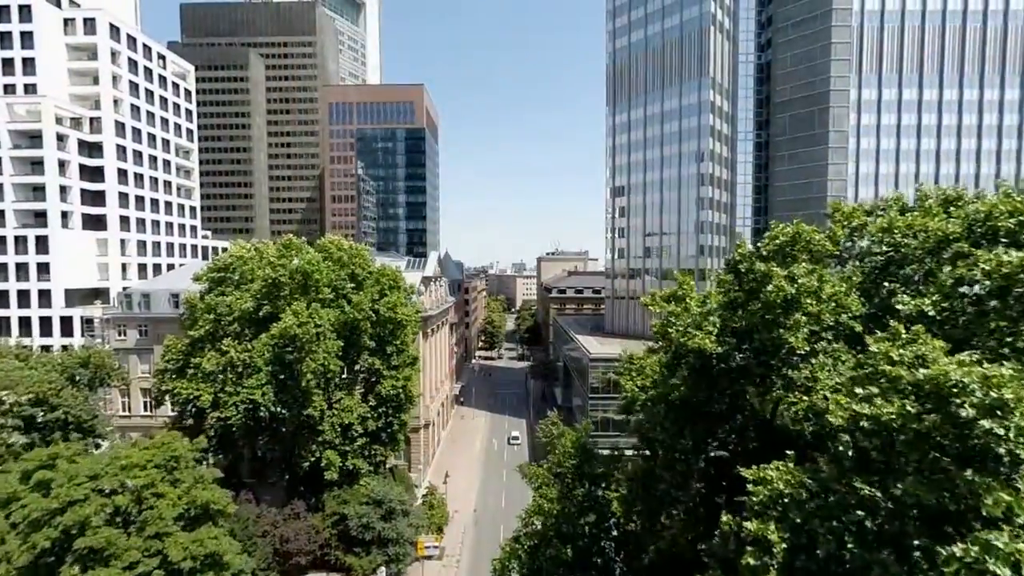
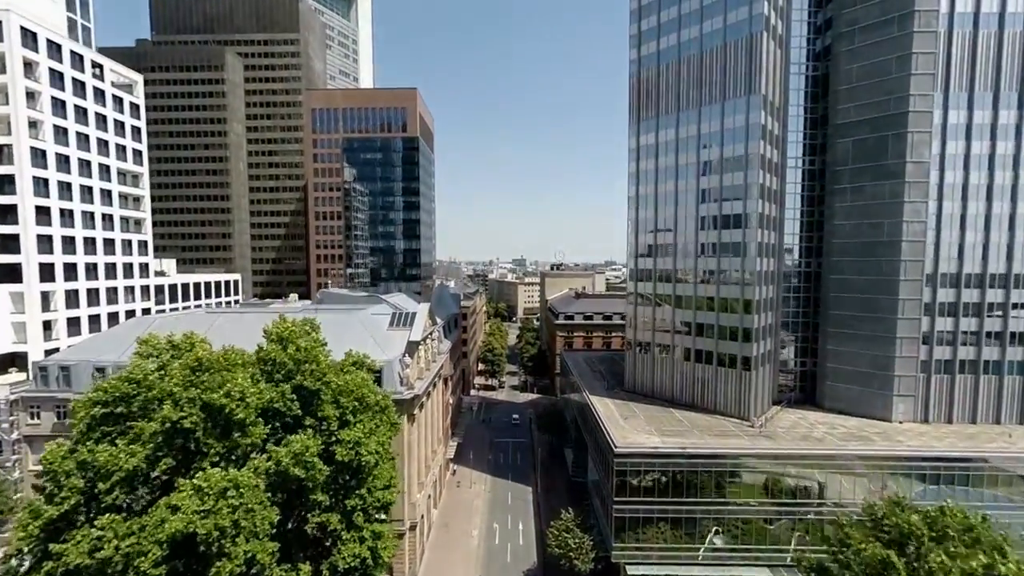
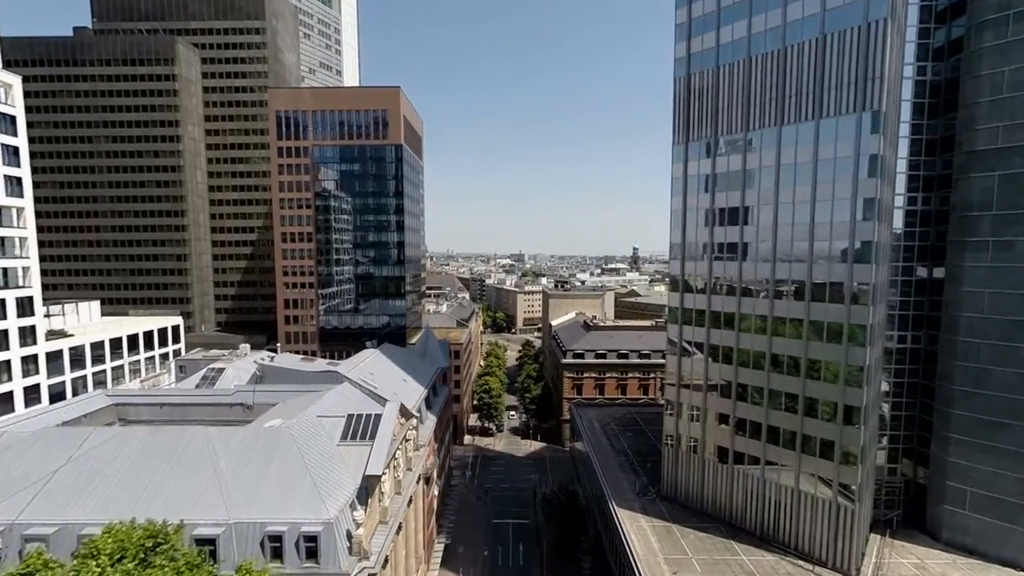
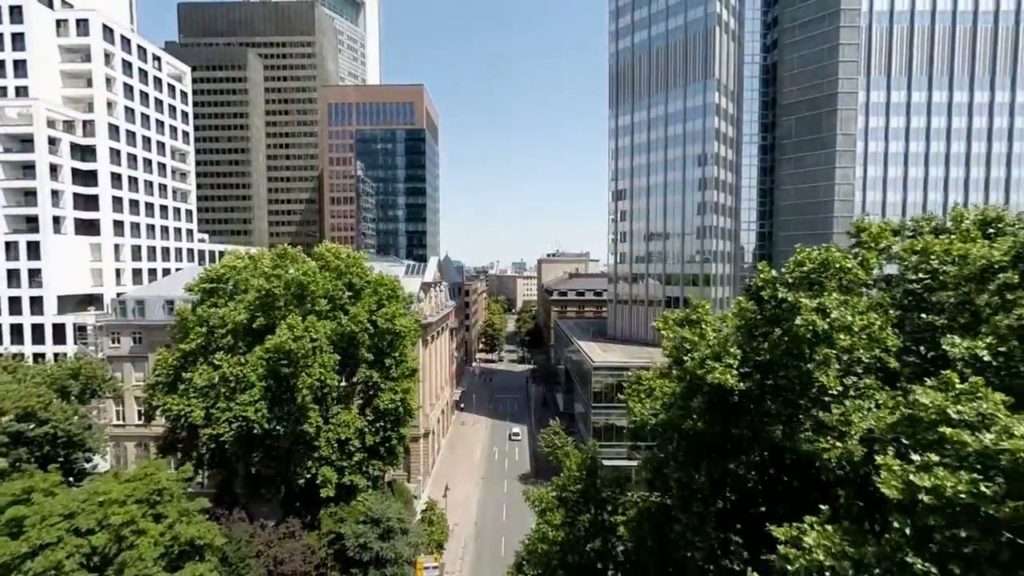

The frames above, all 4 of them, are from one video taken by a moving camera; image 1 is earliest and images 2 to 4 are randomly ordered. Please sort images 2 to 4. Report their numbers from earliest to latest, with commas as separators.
4, 2, 3
